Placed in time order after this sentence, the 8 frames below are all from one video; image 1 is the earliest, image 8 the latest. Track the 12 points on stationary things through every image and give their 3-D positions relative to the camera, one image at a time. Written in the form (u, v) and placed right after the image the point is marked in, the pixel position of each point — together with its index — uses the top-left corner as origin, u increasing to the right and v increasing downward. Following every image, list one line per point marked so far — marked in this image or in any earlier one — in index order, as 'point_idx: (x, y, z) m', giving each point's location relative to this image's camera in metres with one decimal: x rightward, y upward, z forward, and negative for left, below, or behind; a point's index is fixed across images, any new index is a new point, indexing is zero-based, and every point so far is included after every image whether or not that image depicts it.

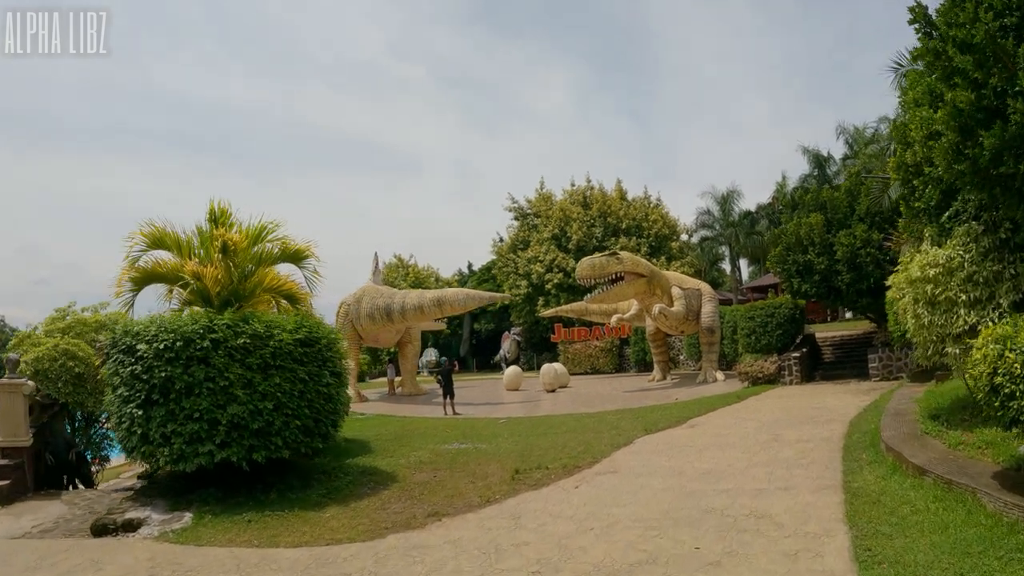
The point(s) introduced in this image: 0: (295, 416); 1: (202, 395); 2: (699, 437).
0: (-2.7, -1.5, +8.4) m
1: (-3.5, -1.1, +7.8) m
2: (+2.9, -2.3, +10.9) m
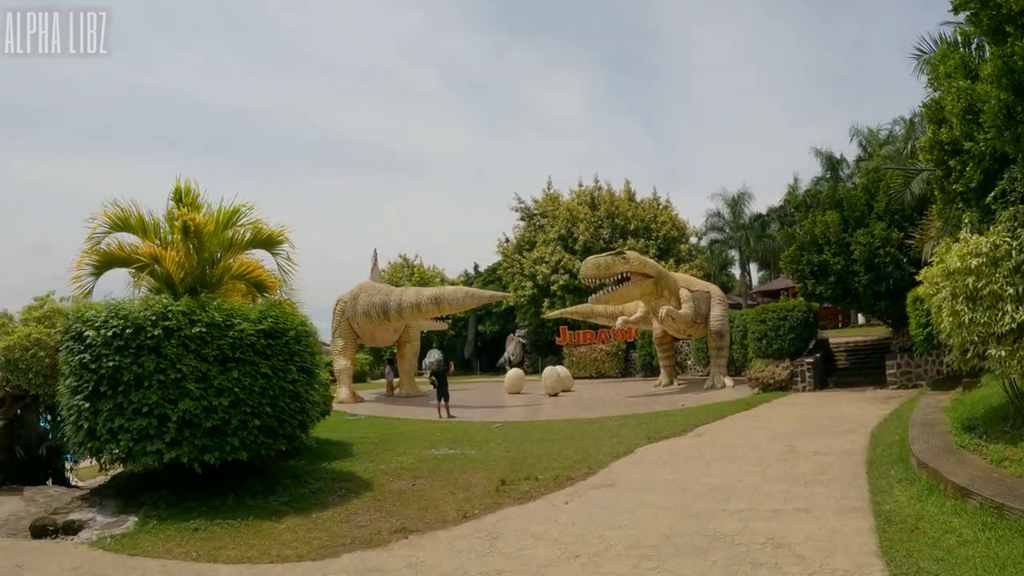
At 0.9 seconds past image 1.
0: (-2.9, -1.4, +7.6) m
1: (-3.7, -1.0, +7.0) m
2: (+2.8, -2.3, +10.0) m
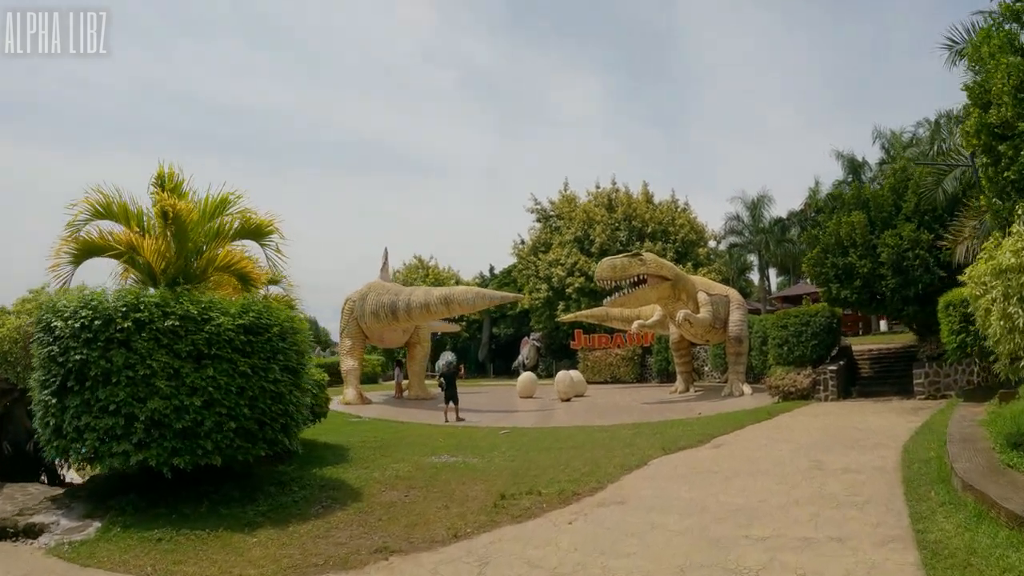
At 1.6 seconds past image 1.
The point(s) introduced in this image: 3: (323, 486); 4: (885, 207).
0: (-2.9, -1.3, +7.1) m
1: (-3.7, -0.9, +6.5) m
2: (+2.8, -2.3, +9.3) m
3: (-2.3, -2.4, +8.3) m
4: (+9.9, +2.2, +18.6) m
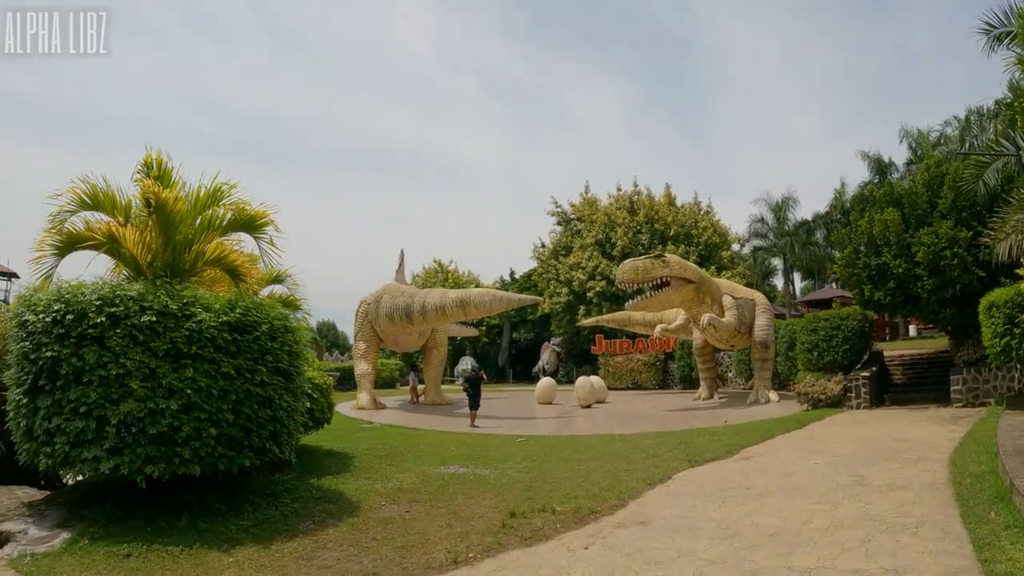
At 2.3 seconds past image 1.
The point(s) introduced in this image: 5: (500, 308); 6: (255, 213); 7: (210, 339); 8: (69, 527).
0: (-2.8, -1.3, +6.5) m
1: (-3.6, -0.9, +6.0) m
2: (+3.0, -2.3, +8.5) m
3: (-2.2, -2.3, +7.7) m
4: (+10.3, +2.2, +17.7) m
5: (-0.3, -0.6, +19.7) m
6: (-3.1, +0.9, +8.3) m
7: (-2.9, -0.5, +6.6) m
8: (-3.8, -2.2, +6.1) m
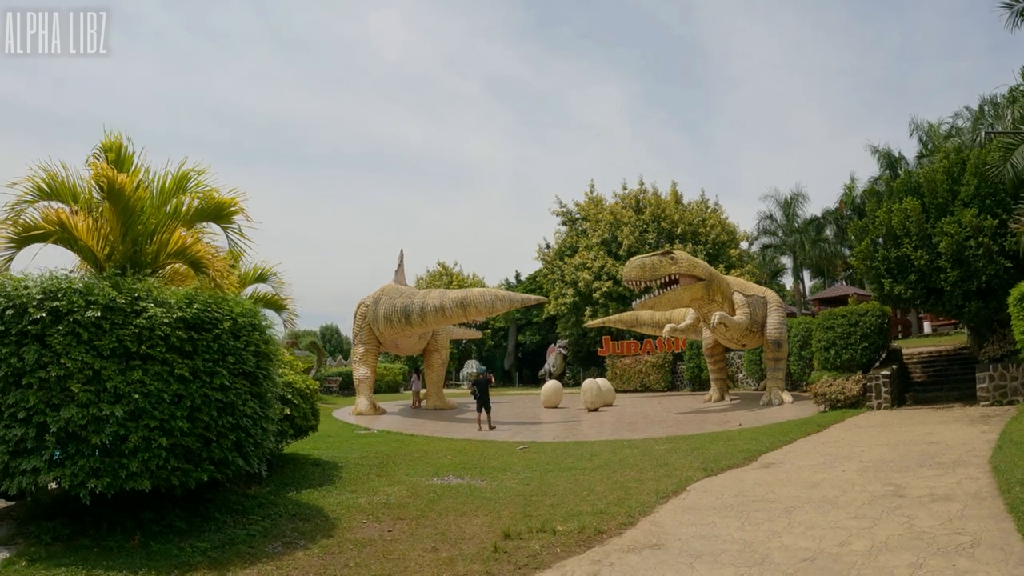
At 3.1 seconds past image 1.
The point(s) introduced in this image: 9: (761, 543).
0: (-2.8, -1.2, +5.7) m
1: (-3.6, -0.8, +5.2) m
2: (+3.0, -2.2, +7.7) m
3: (-2.2, -2.3, +6.9) m
4: (+10.3, +2.3, +16.8) m
5: (-0.3, -0.5, +18.9) m
6: (-3.1, +0.9, +7.6) m
7: (-2.9, -0.4, +5.9) m
8: (-3.9, -2.1, +5.3) m
9: (+1.9, -2.0, +5.5) m
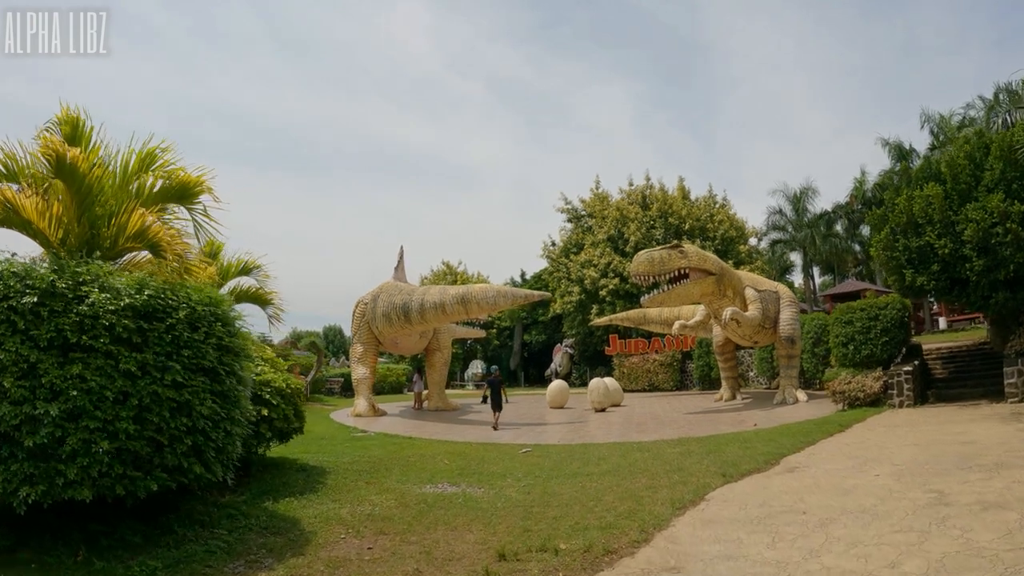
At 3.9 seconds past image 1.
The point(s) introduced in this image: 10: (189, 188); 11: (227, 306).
0: (-2.9, -1.1, +5.0) m
1: (-3.7, -0.7, +4.5) m
2: (+3.0, -2.0, +6.9) m
3: (-2.2, -2.2, +6.2) m
4: (+10.4, +2.5, +16.0) m
5: (-0.2, -0.4, +18.2) m
6: (-3.2, +1.0, +6.9) m
7: (-3.0, -0.3, +5.1) m
8: (-3.9, -2.0, +4.6) m
9: (+1.9, -1.8, +4.7) m
10: (-3.3, +1.0, +7.1) m
11: (-2.6, -0.2, +6.3) m
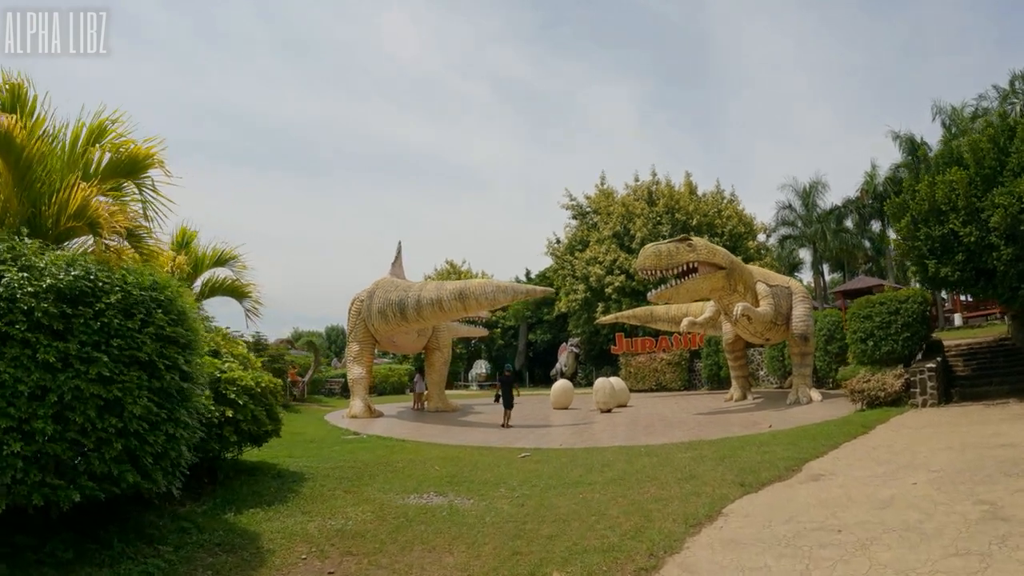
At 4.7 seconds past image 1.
0: (-3.0, -1.0, +4.2) m
1: (-3.8, -0.6, +3.7) m
2: (+2.9, -1.9, +6.1) m
3: (-2.3, -2.1, +5.4) m
4: (+10.4, +2.7, +15.1) m
5: (-0.2, -0.3, +17.3) m
6: (-3.3, +1.1, +6.1) m
7: (-3.1, -0.2, +4.3) m
8: (-4.0, -1.9, +3.8) m
9: (+1.8, -1.7, +3.8) m
10: (-3.4, +1.1, +6.3) m
11: (-2.7, 0.0, +5.5) m
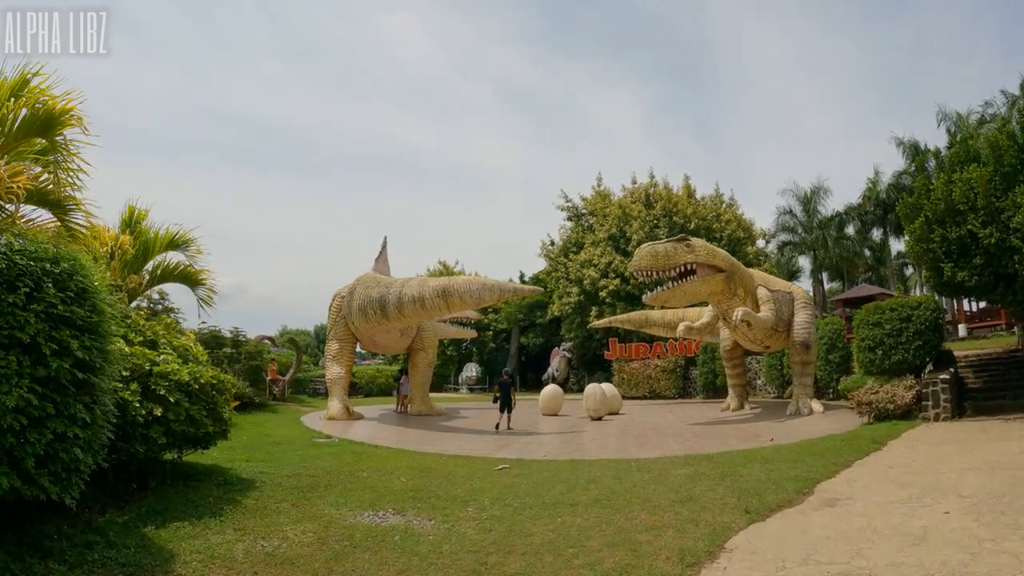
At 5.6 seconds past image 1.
0: (-3.2, -0.8, +3.2) m
1: (-4.0, -0.4, +2.7) m
2: (+2.6, -1.8, +5.1) m
3: (-2.6, -1.9, +4.4) m
4: (+10.1, +2.5, +14.1) m
5: (-0.5, -0.3, +16.3) m
6: (-3.5, +1.3, +5.1) m
7: (-3.3, 0.0, +3.3) m
8: (-4.3, -1.7, +2.8) m
9: (+1.6, -1.6, +2.8) m
10: (-3.6, +1.3, +5.3) m
11: (-2.9, +0.1, +4.5) m
